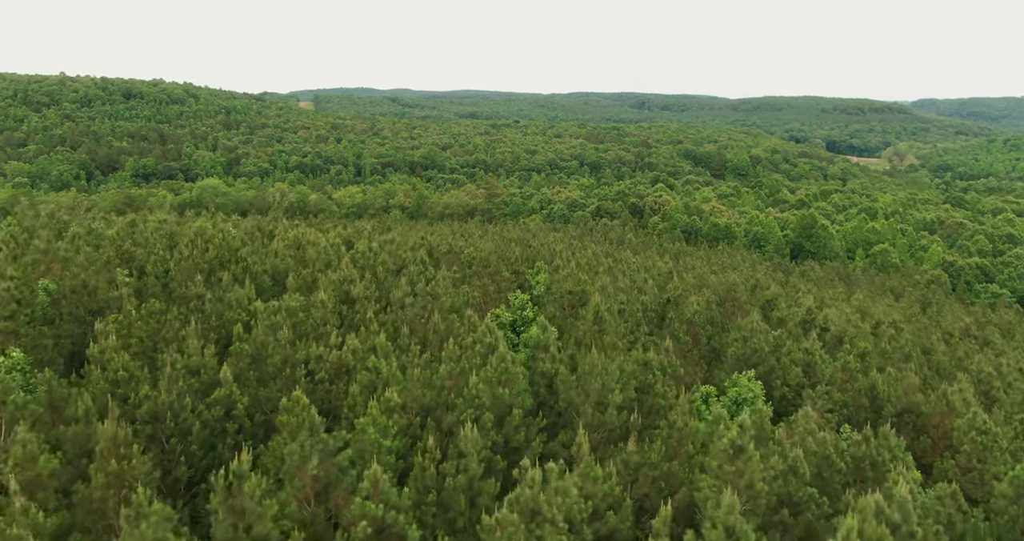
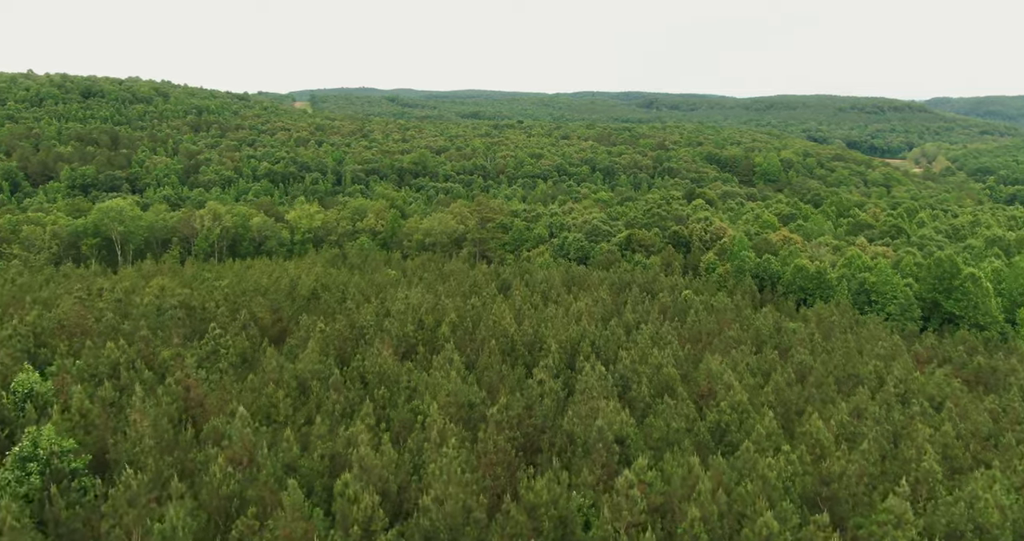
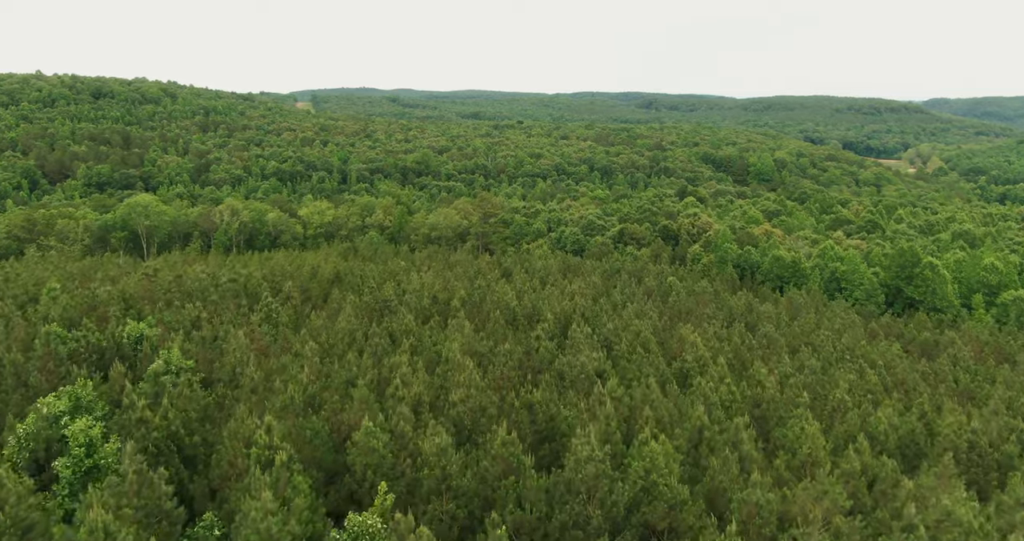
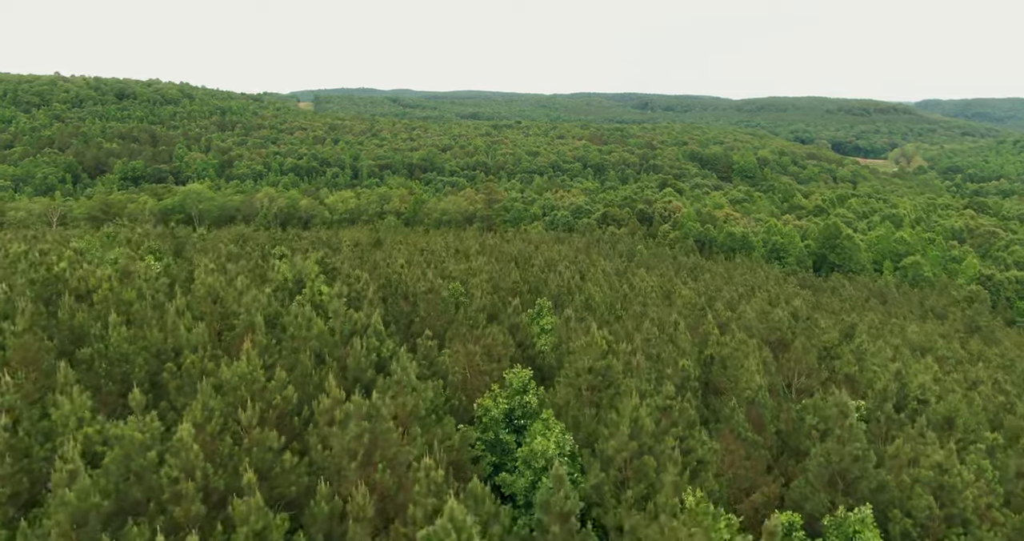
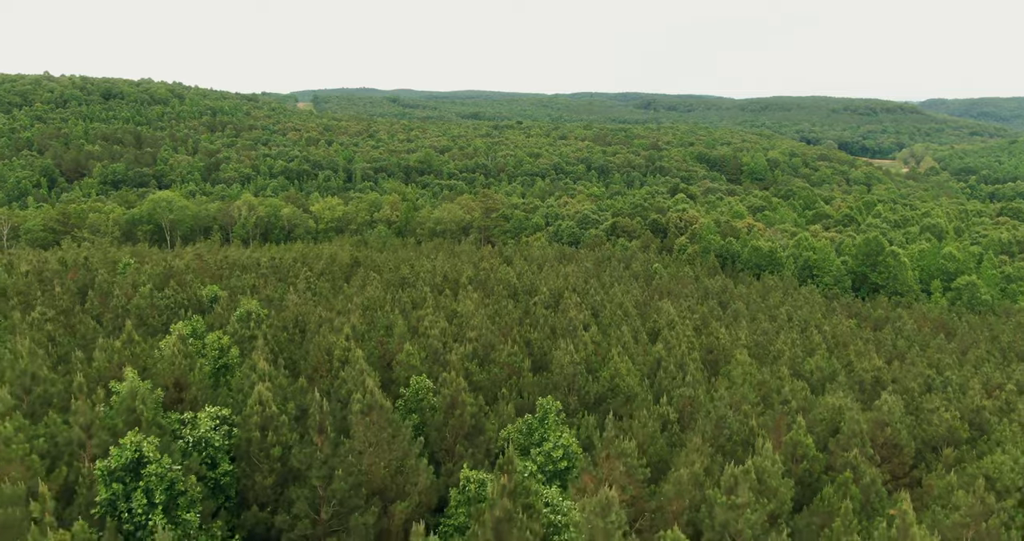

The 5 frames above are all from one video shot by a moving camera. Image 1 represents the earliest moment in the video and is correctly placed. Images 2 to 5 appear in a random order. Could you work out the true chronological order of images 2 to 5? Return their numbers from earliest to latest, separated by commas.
4, 5, 3, 2
